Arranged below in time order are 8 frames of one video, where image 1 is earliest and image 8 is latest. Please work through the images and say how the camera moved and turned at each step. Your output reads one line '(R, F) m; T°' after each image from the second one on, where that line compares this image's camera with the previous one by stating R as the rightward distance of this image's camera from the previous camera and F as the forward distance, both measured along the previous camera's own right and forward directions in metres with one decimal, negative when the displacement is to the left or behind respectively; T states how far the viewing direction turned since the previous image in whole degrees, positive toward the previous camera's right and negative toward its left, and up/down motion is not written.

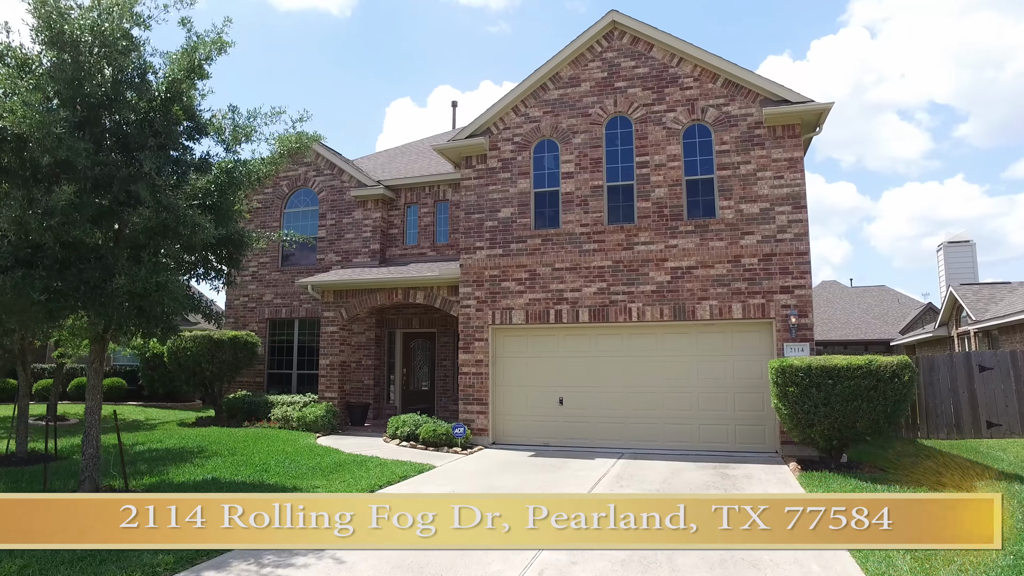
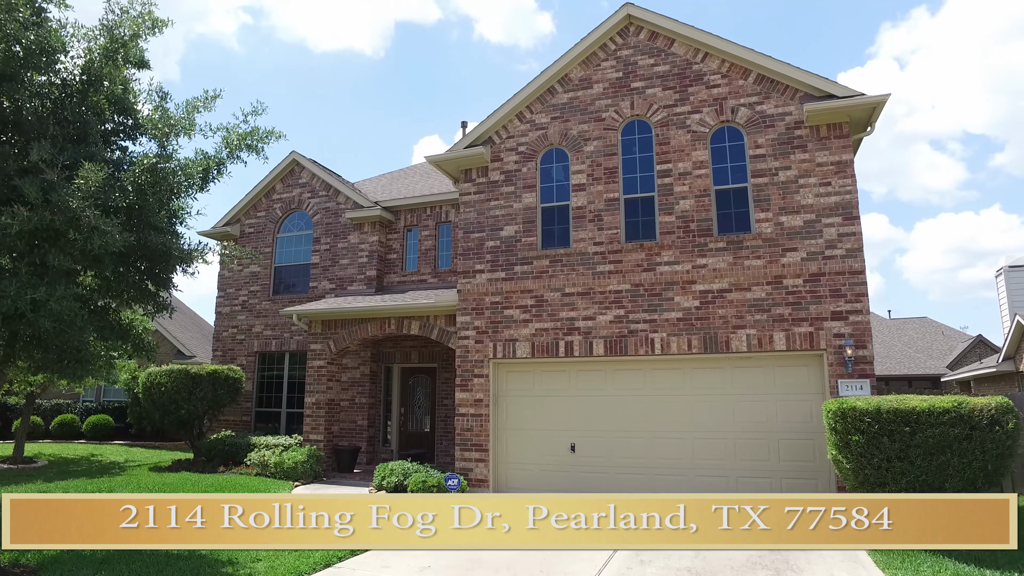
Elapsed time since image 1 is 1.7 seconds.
(+0.4, +1.7) m; -2°
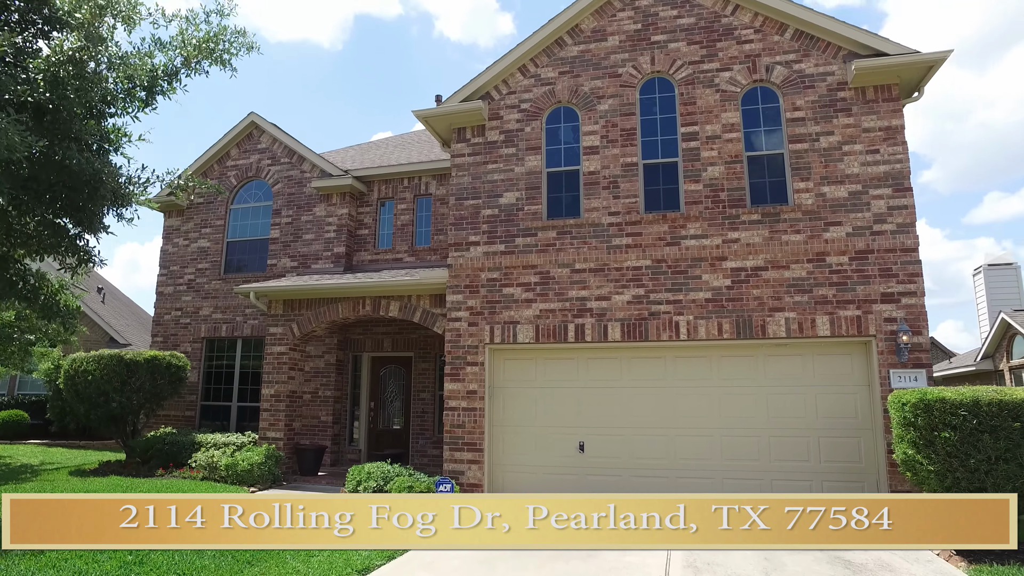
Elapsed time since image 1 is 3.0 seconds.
(-0.8, +1.5) m; +4°
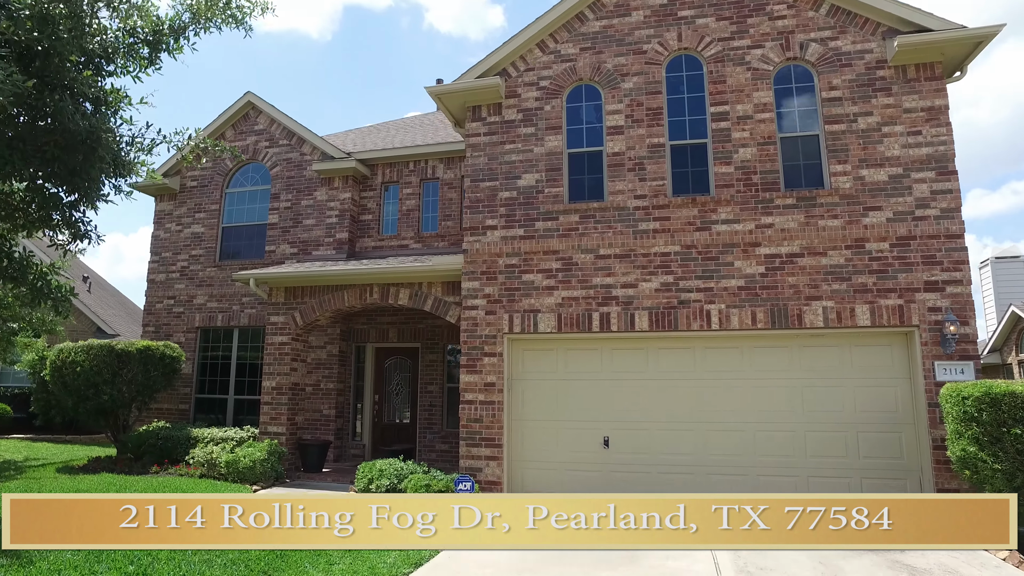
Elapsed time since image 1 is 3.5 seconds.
(-0.5, +0.5) m; +1°
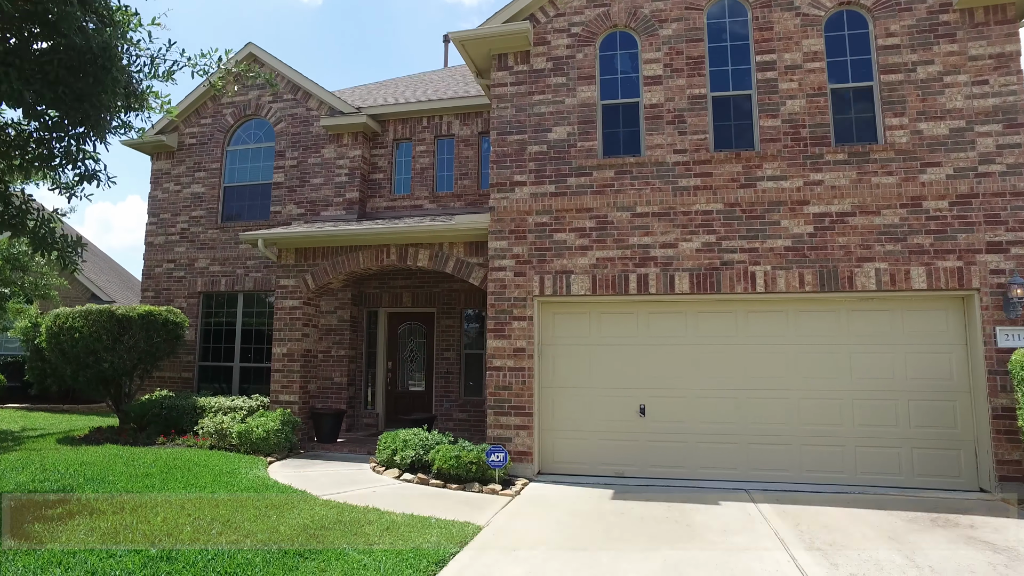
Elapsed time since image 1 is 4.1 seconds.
(-0.6, +0.5) m; +1°
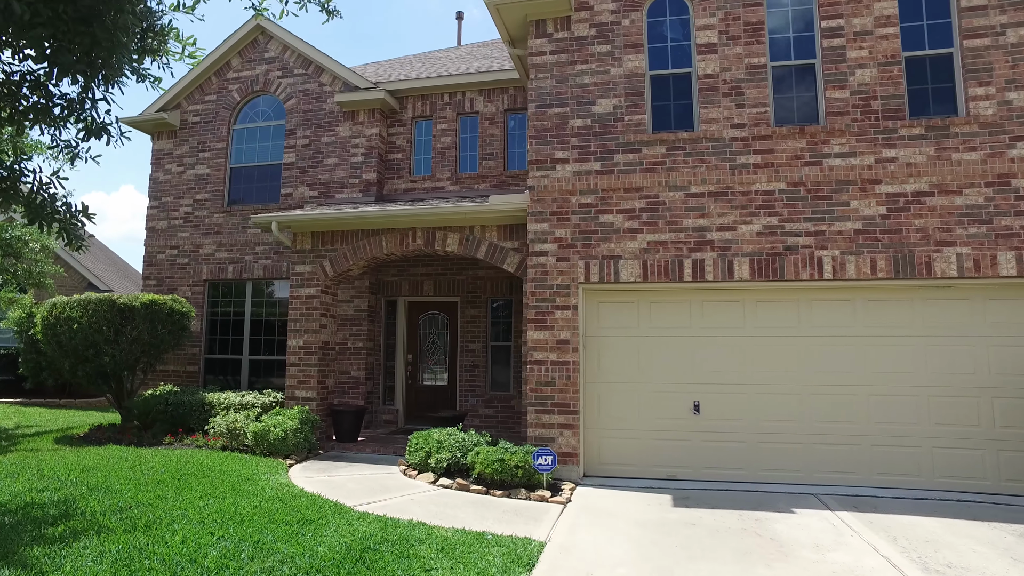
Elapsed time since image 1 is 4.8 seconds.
(-0.6, +0.8) m; 0°
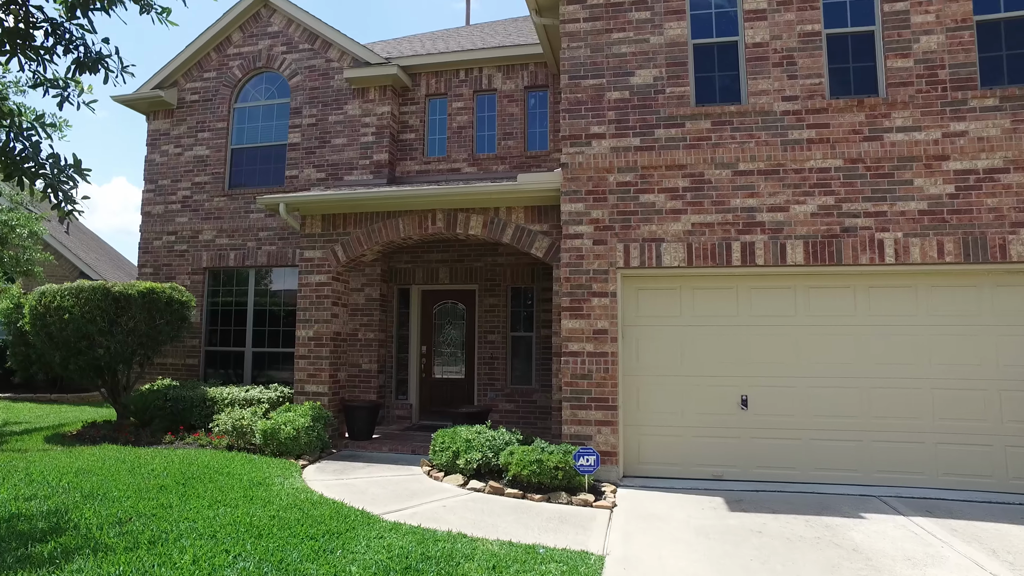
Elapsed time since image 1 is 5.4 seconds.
(-0.5, +0.7) m; +1°
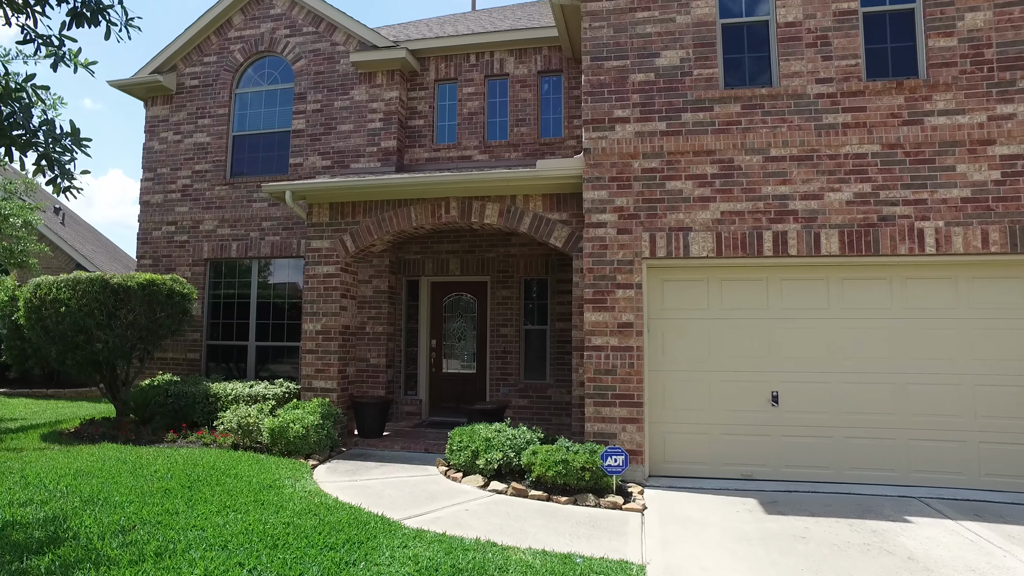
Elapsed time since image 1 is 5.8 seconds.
(-0.3, +0.4) m; 0°
